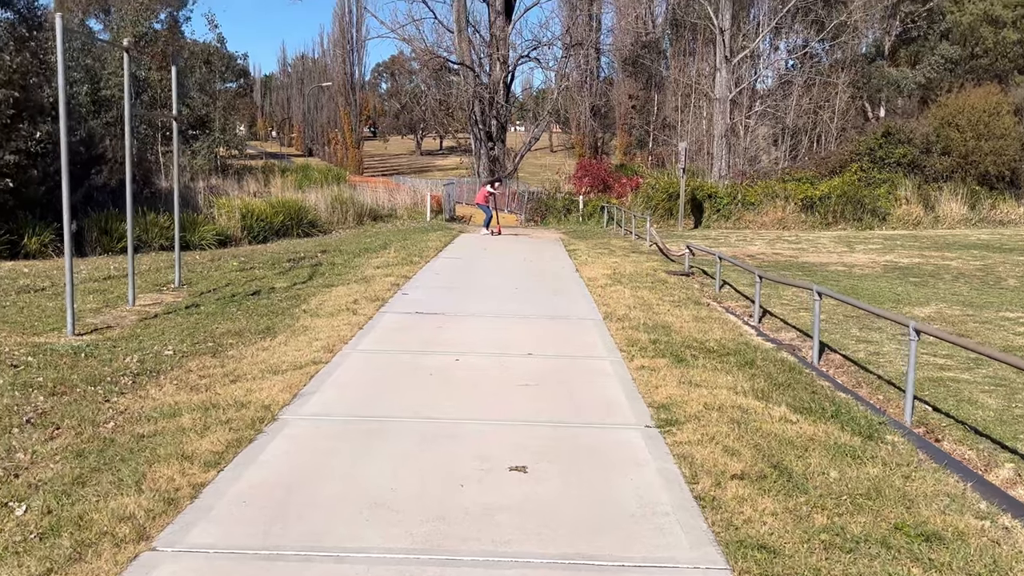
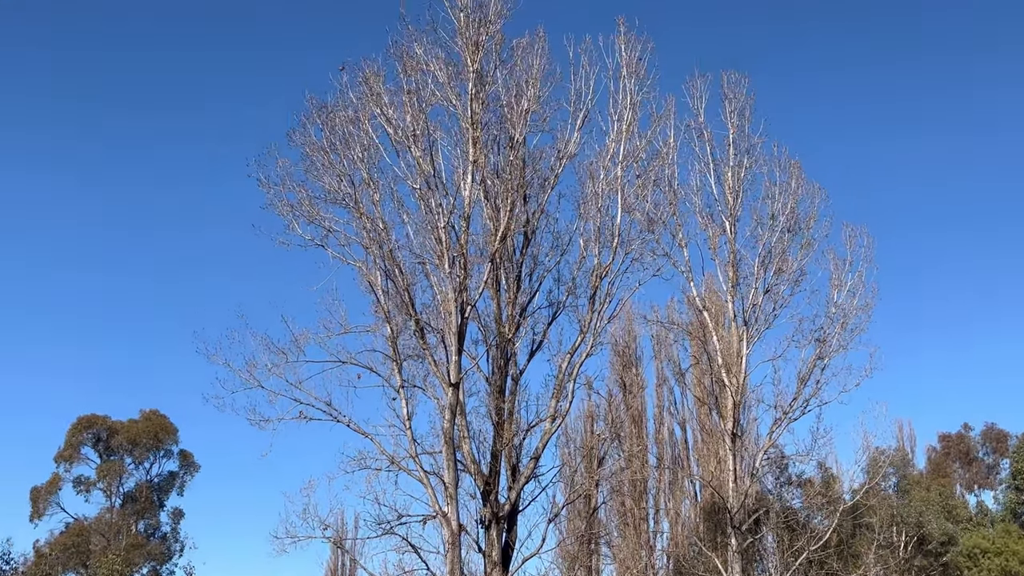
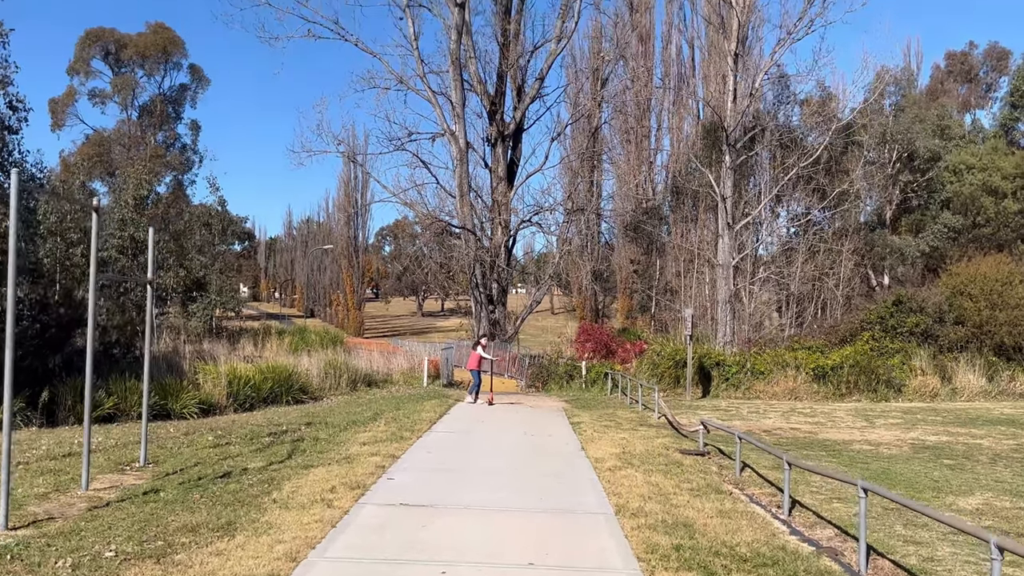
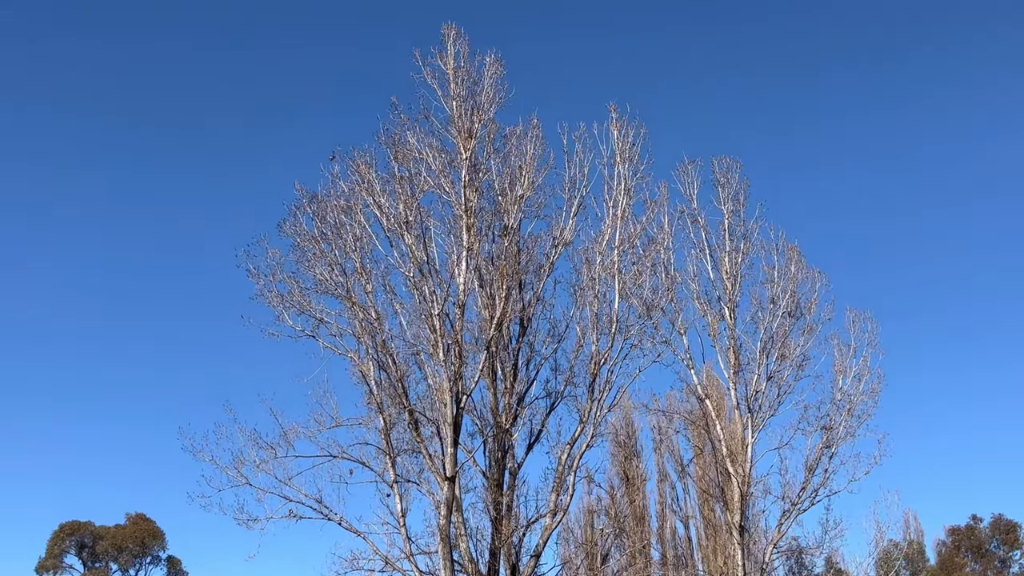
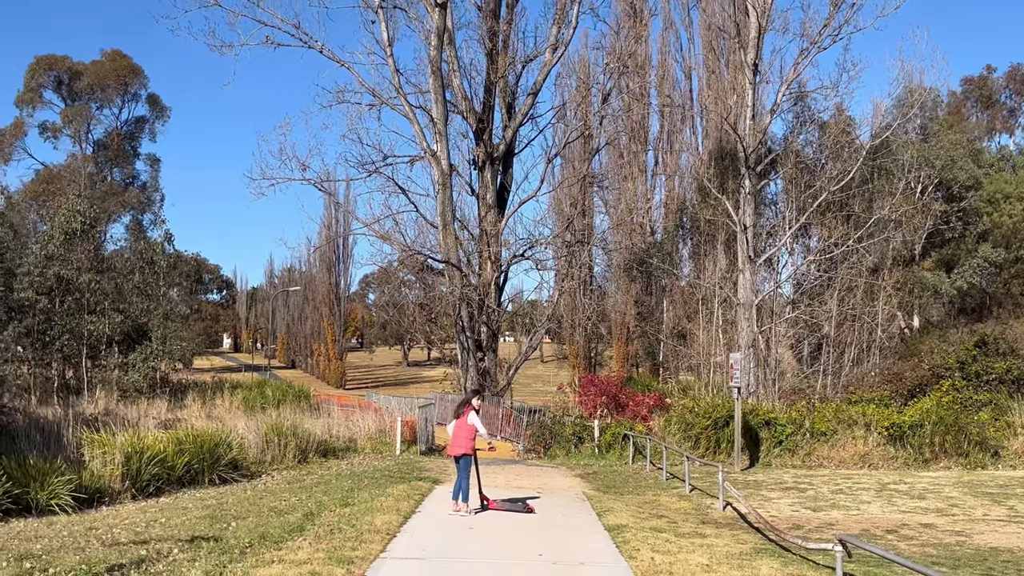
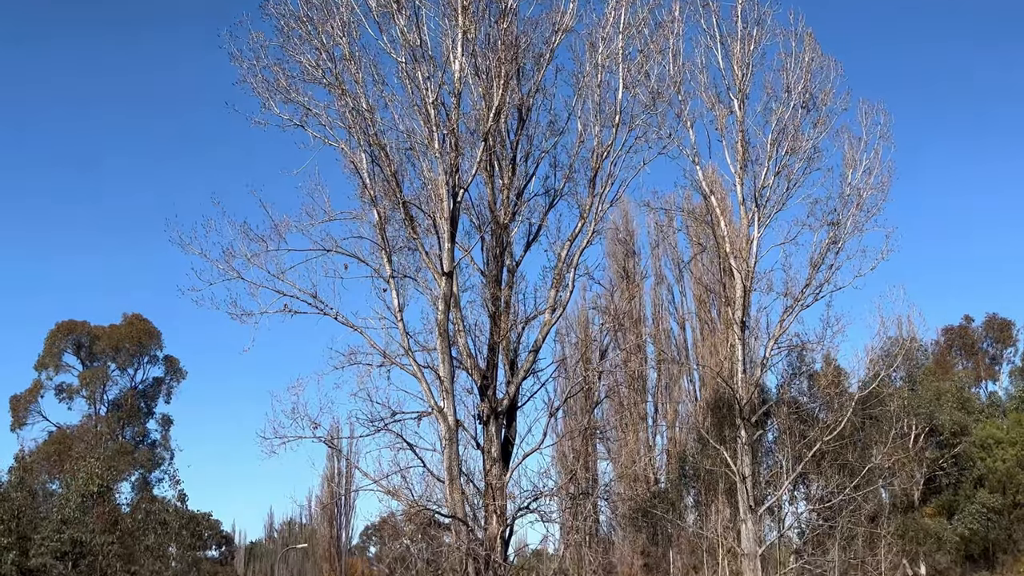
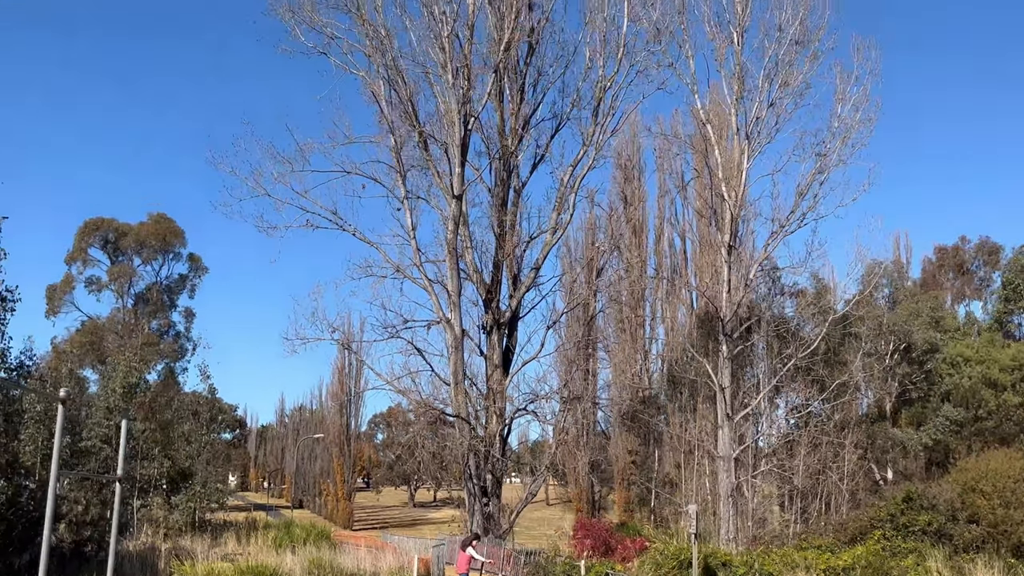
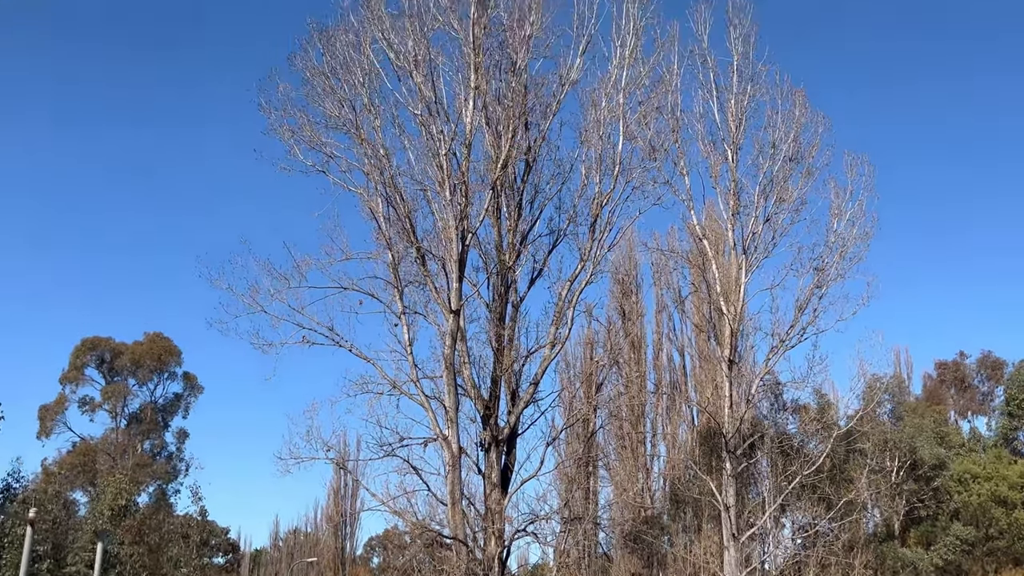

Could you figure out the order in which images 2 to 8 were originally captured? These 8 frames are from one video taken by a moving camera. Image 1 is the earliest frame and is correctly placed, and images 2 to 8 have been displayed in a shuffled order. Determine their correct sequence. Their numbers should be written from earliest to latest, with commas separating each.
3, 7, 8, 2, 4, 6, 5
